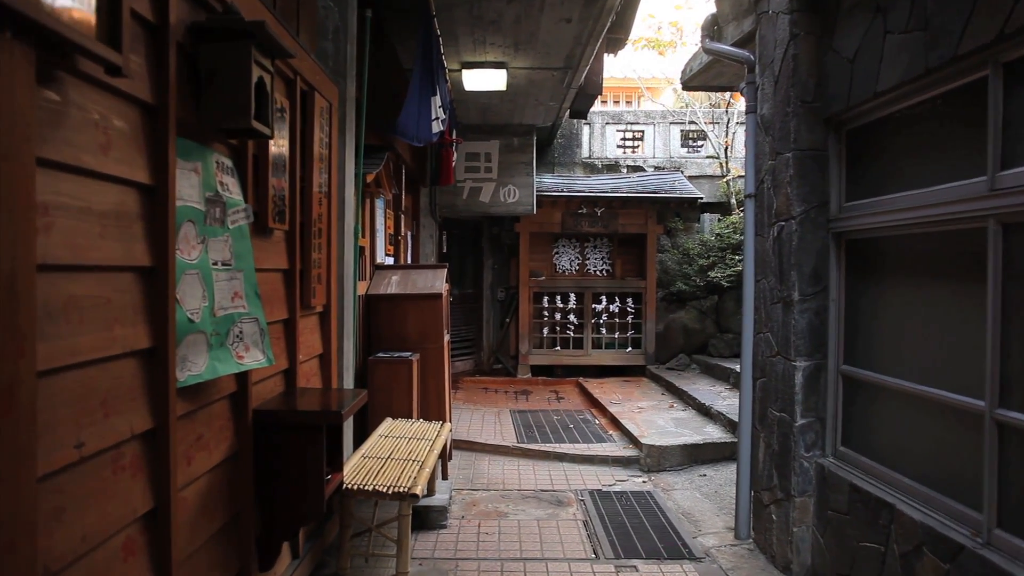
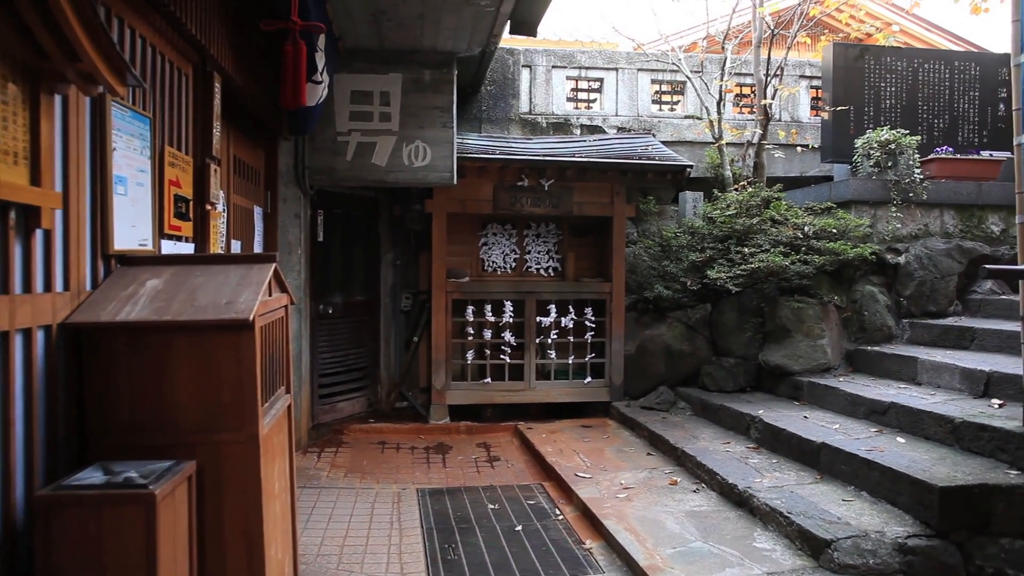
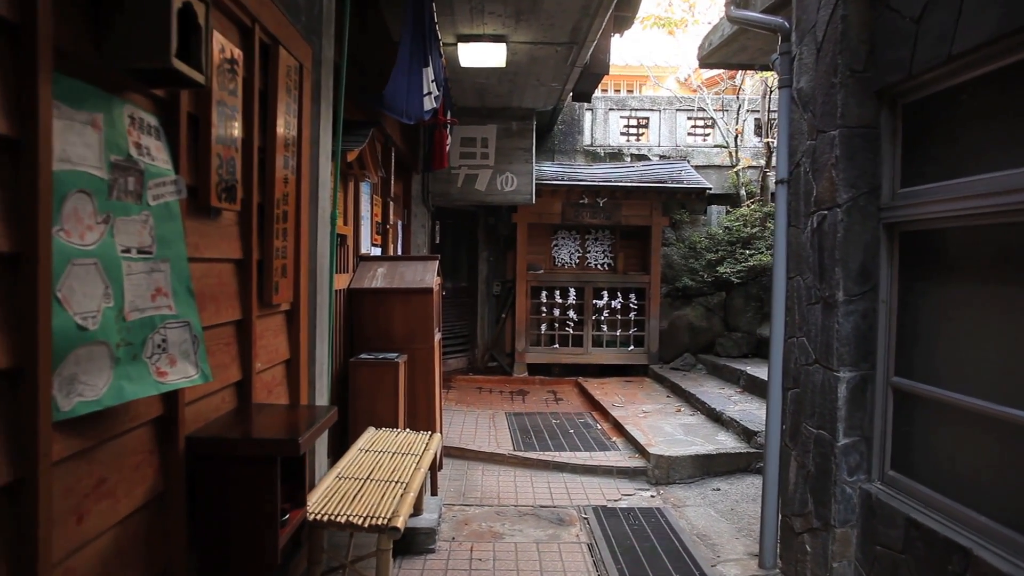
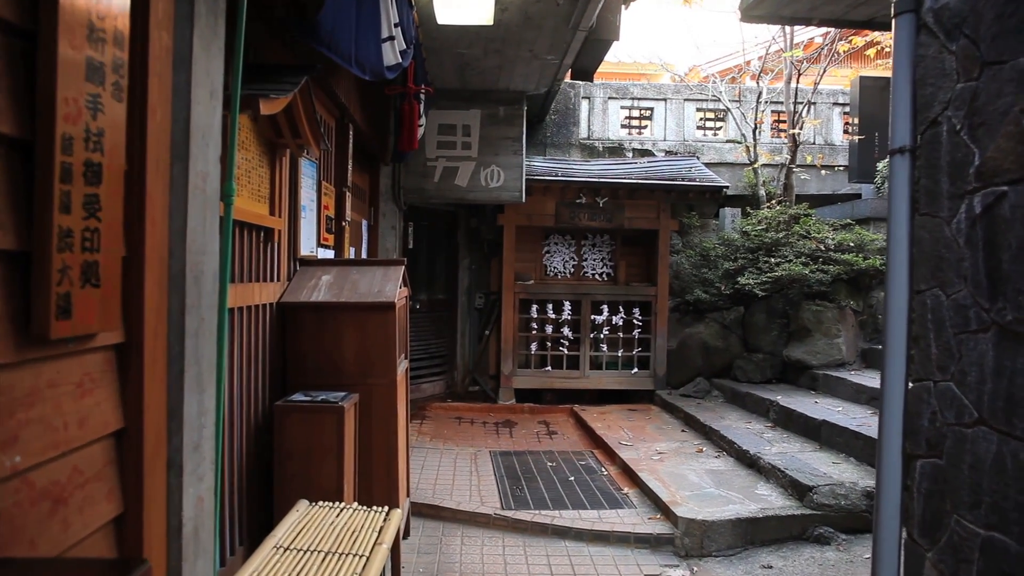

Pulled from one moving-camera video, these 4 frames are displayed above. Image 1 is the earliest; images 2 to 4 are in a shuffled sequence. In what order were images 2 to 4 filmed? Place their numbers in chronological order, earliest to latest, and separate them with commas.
3, 4, 2
